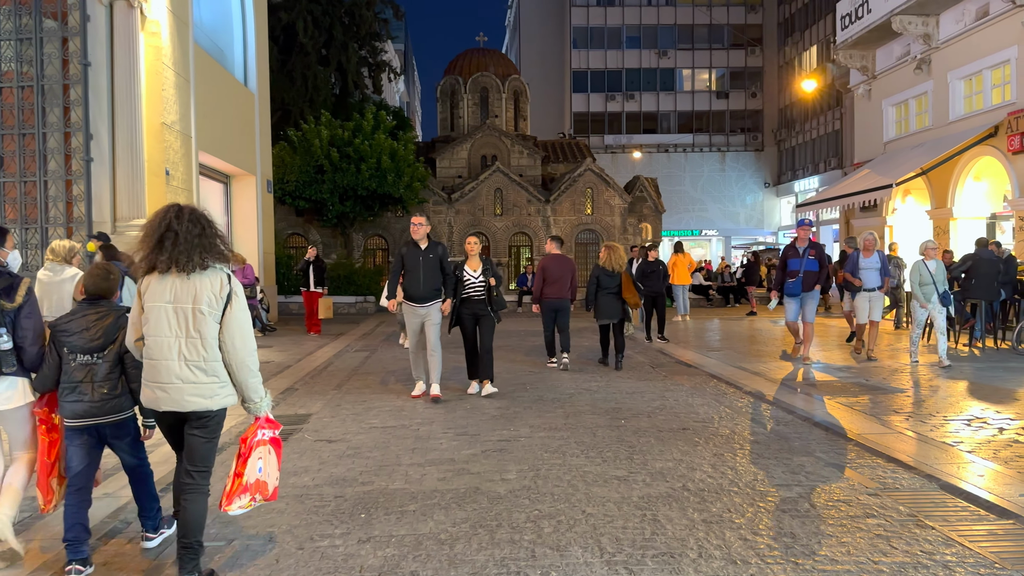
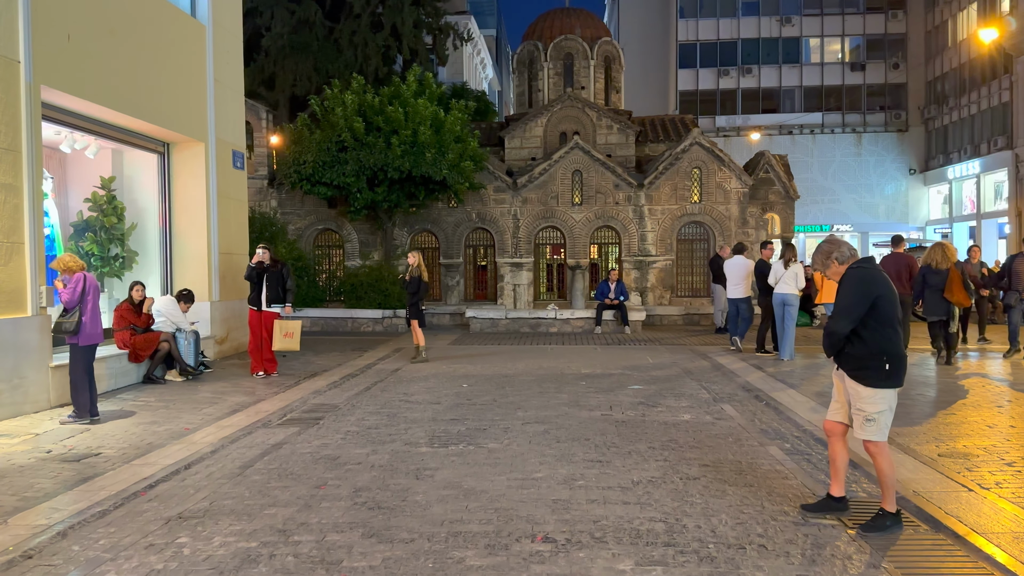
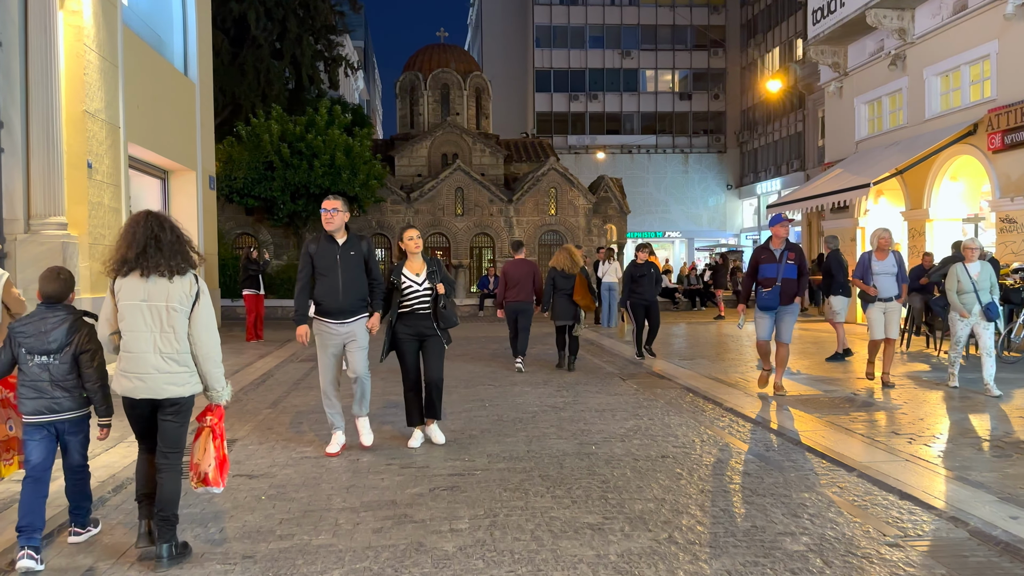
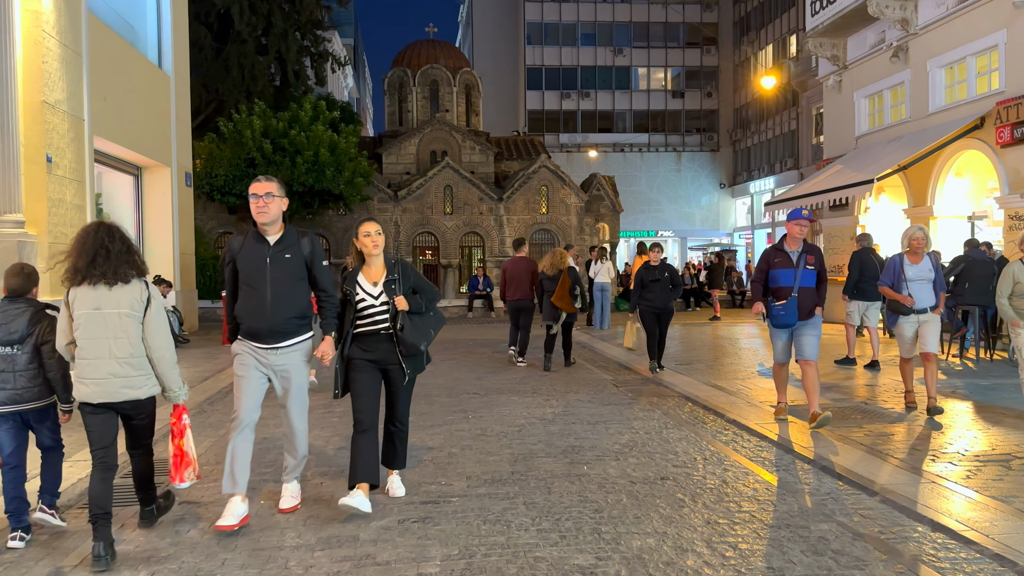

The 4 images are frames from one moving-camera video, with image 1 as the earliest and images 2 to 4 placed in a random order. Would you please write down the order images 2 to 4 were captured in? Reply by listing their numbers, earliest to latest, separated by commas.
3, 4, 2
